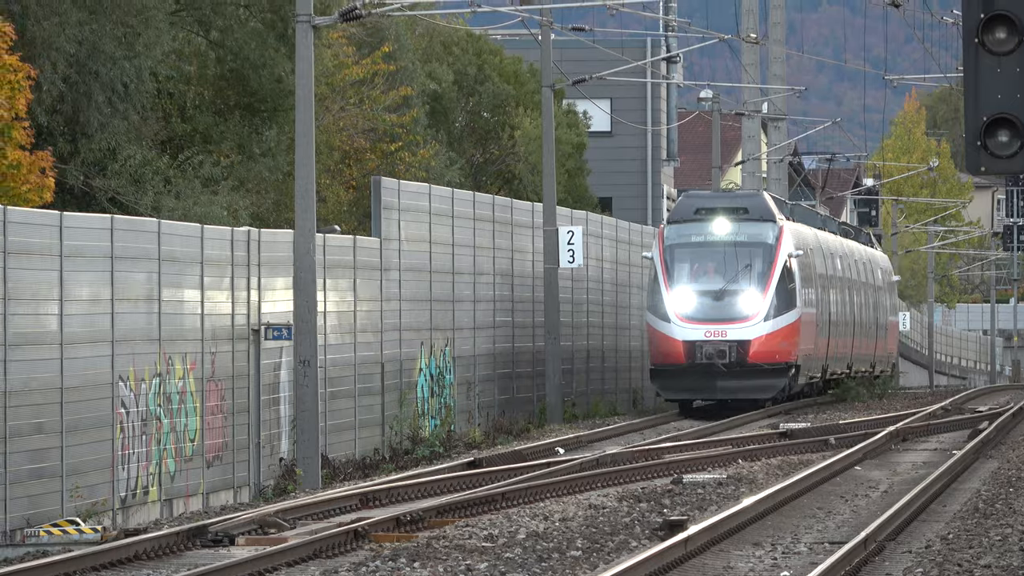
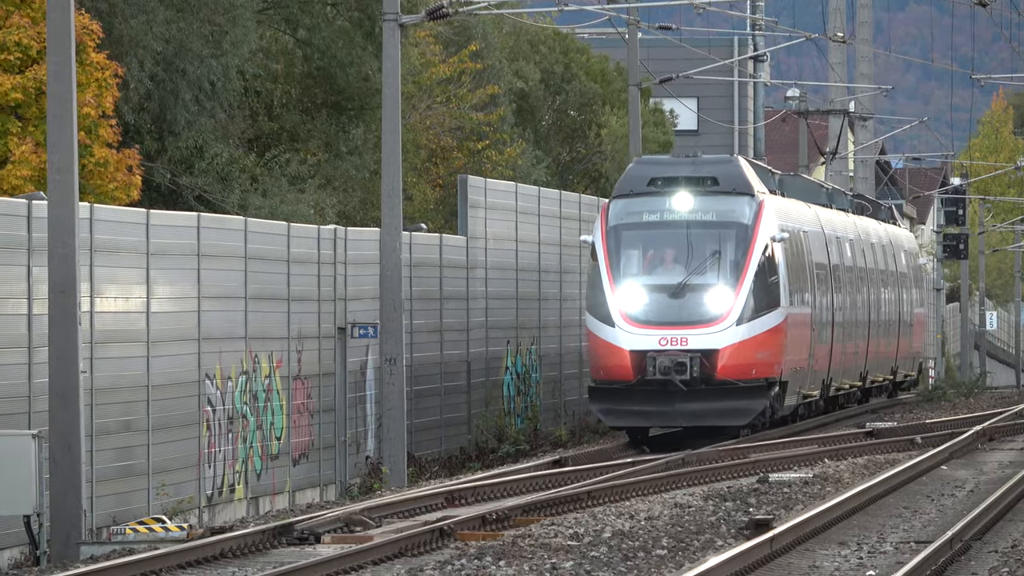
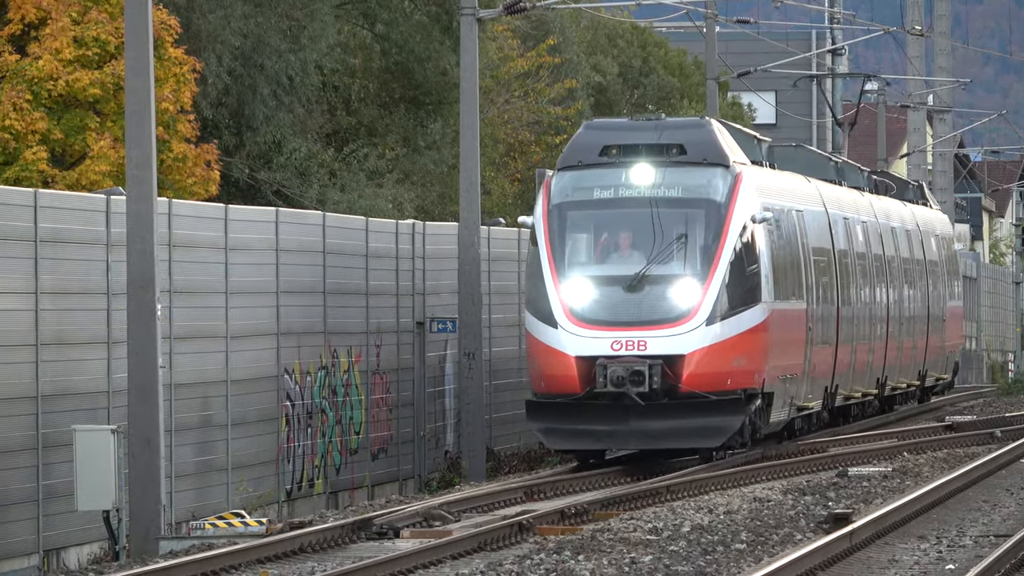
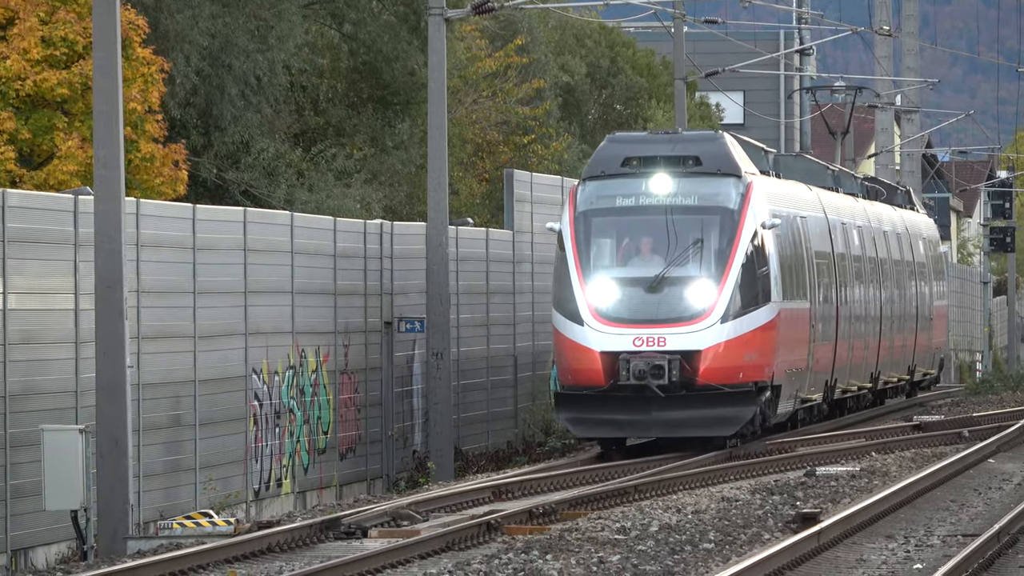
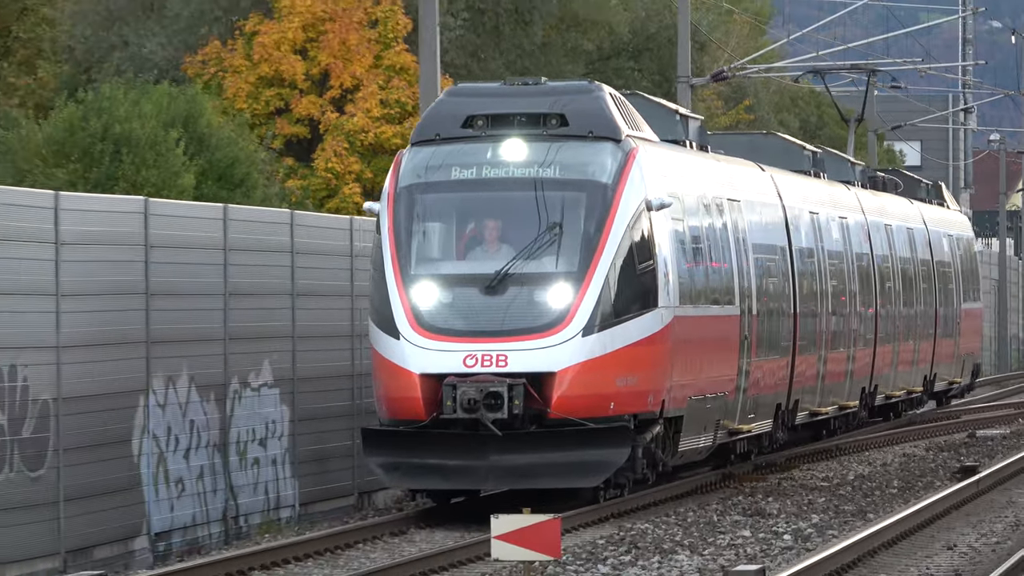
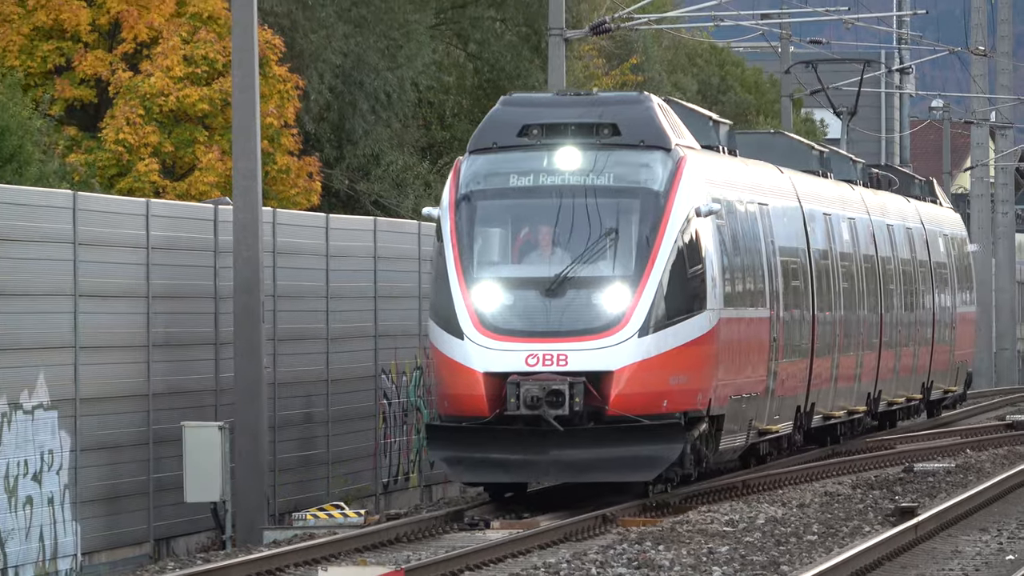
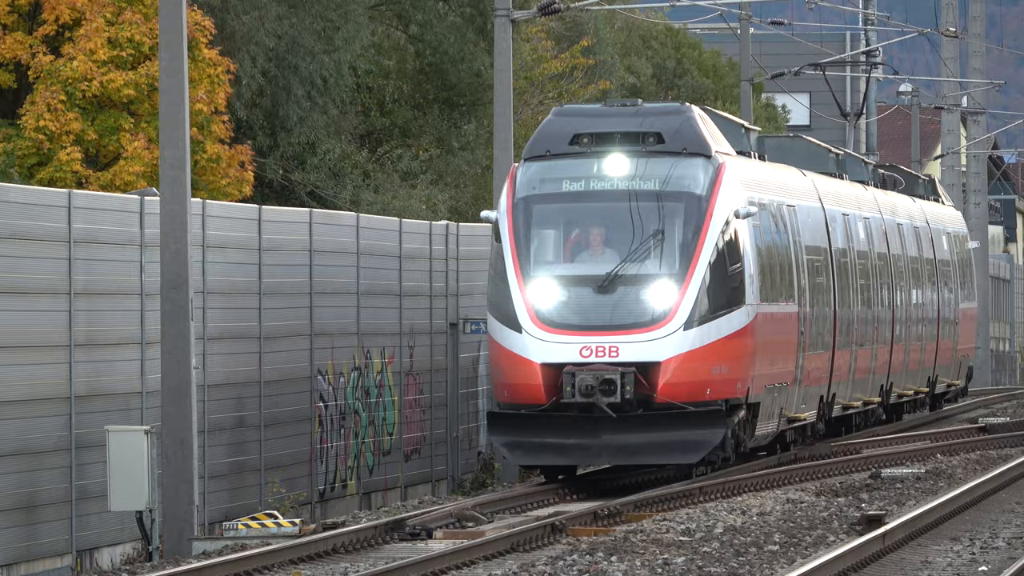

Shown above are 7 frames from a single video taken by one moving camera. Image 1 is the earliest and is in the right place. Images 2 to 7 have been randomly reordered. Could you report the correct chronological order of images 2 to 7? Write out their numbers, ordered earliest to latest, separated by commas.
2, 4, 3, 7, 6, 5
